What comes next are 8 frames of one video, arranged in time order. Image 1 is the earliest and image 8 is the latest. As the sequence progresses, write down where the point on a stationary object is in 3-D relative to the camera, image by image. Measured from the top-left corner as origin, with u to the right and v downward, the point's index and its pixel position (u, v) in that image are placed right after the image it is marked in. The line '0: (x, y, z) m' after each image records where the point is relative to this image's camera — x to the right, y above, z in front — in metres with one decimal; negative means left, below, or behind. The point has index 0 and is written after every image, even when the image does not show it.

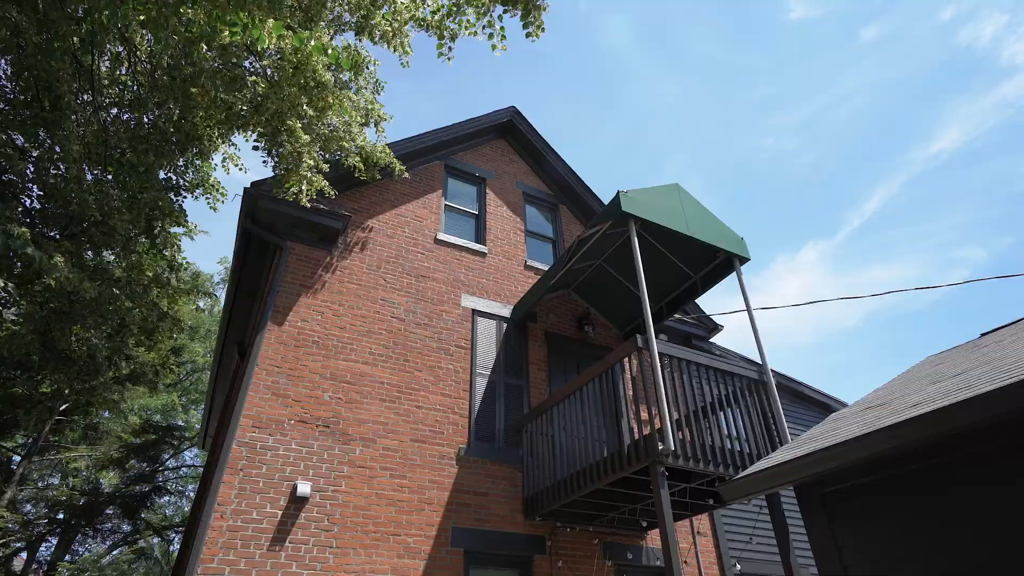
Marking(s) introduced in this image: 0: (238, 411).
0: (-3.2, -1.4, +6.6) m
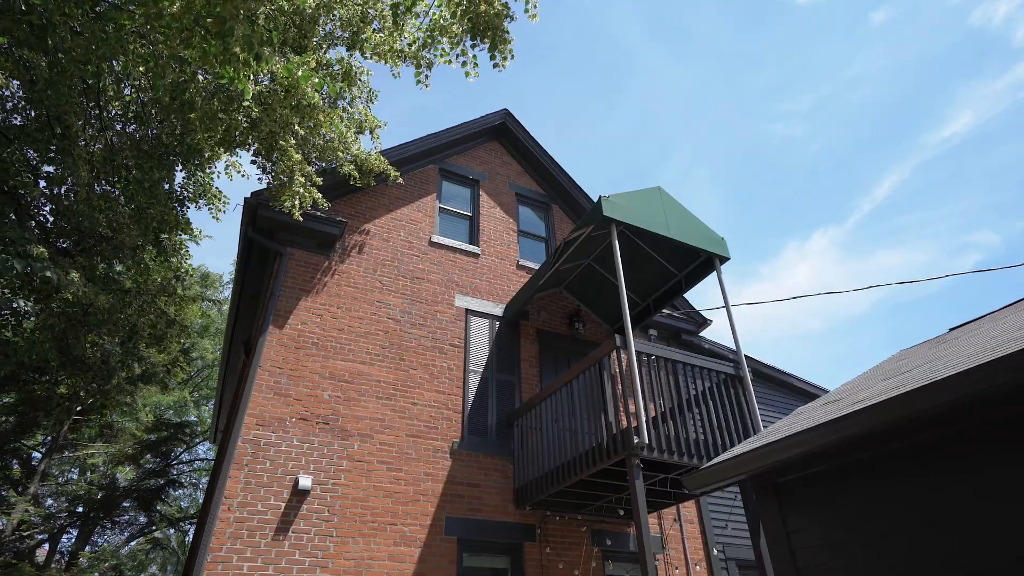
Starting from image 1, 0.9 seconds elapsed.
0: (-3.3, -1.5, +7.1) m
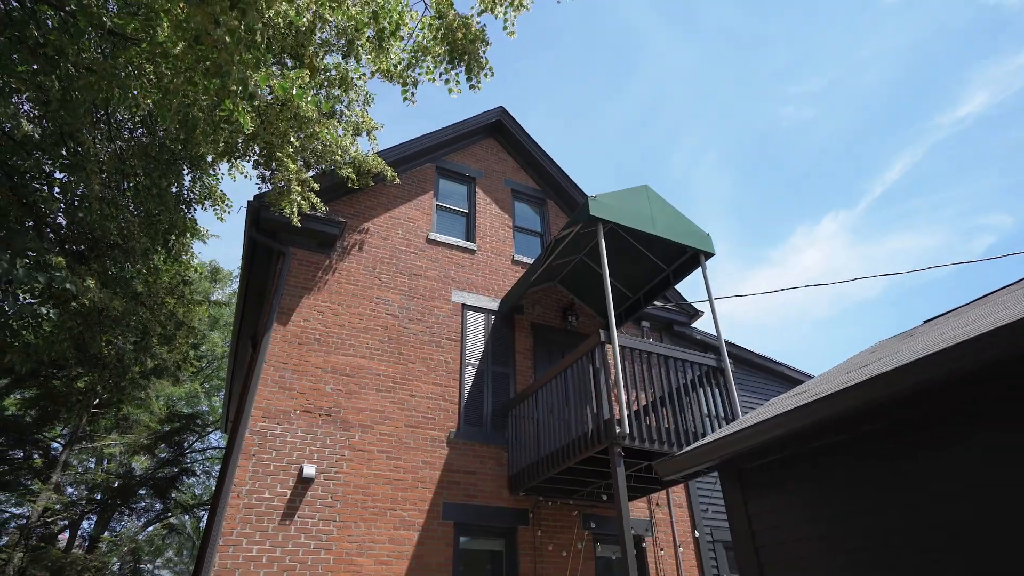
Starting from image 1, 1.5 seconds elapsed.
0: (-3.4, -1.5, +7.5) m
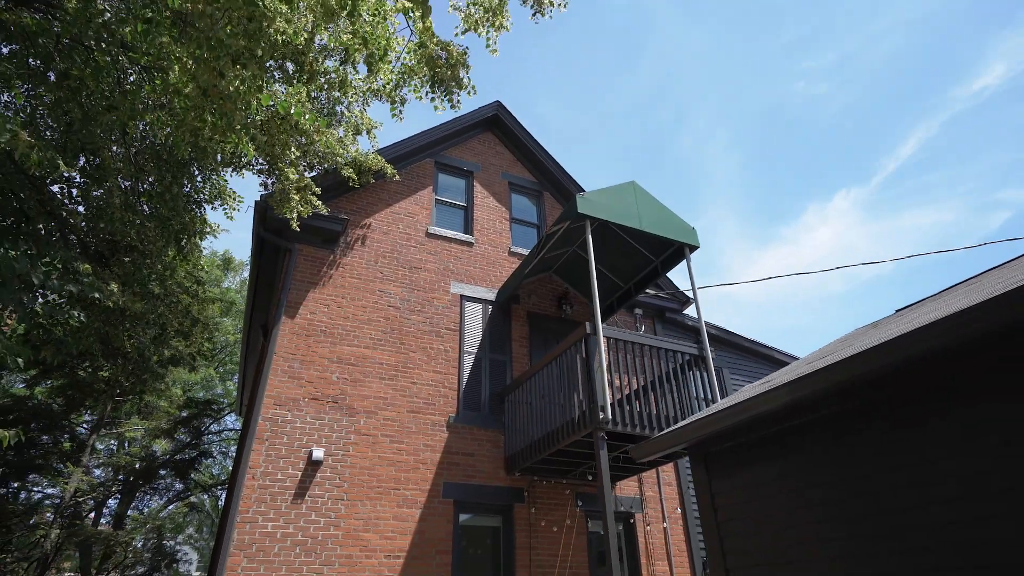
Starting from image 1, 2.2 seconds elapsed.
0: (-3.5, -1.5, +8.0) m
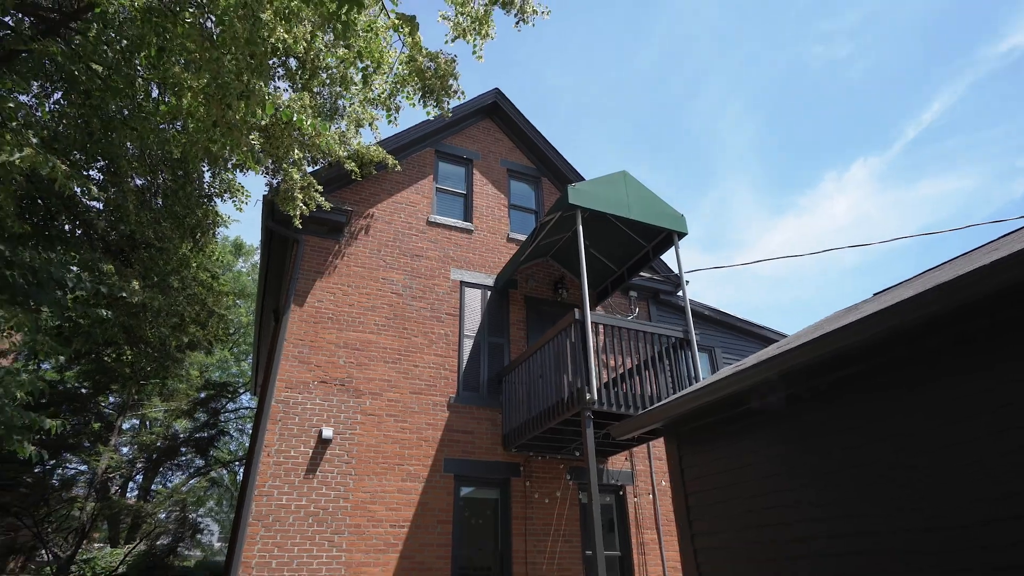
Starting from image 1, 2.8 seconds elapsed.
0: (-3.6, -1.3, +8.6) m
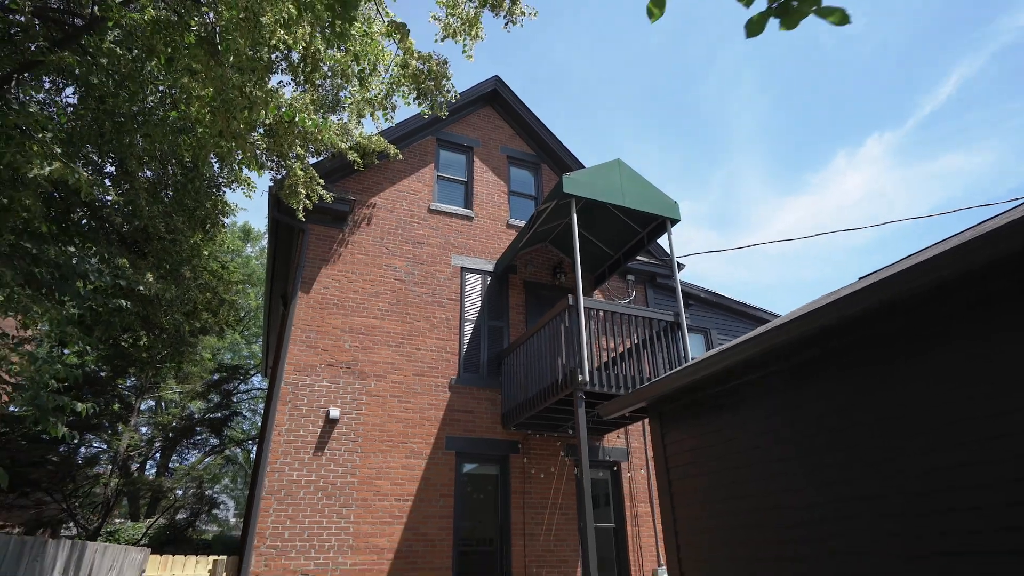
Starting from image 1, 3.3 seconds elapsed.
0: (-3.6, -1.1, +9.1) m
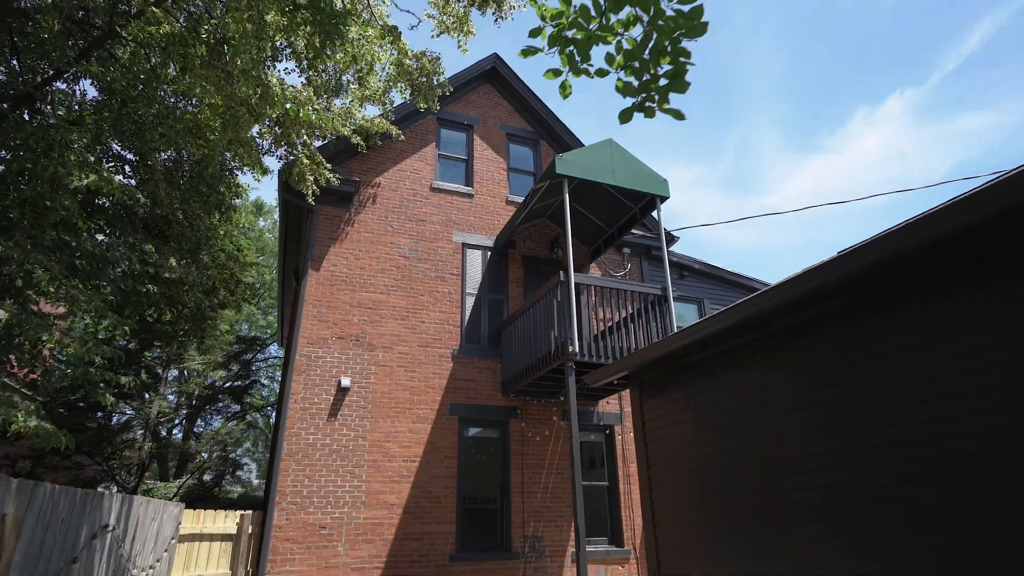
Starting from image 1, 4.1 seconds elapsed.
0: (-3.7, -0.8, +9.8) m
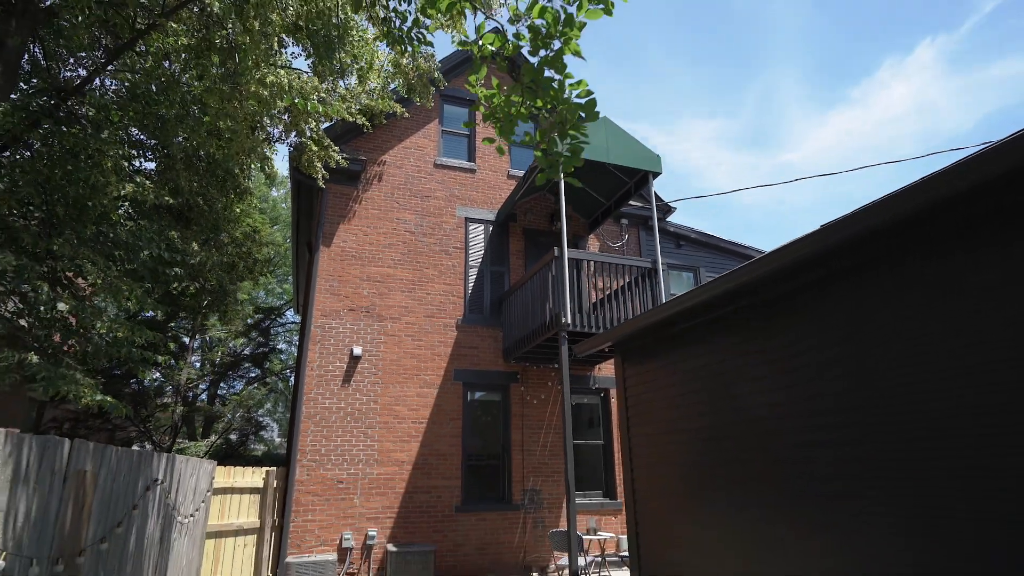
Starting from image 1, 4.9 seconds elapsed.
0: (-3.7, -0.3, +10.5) m
